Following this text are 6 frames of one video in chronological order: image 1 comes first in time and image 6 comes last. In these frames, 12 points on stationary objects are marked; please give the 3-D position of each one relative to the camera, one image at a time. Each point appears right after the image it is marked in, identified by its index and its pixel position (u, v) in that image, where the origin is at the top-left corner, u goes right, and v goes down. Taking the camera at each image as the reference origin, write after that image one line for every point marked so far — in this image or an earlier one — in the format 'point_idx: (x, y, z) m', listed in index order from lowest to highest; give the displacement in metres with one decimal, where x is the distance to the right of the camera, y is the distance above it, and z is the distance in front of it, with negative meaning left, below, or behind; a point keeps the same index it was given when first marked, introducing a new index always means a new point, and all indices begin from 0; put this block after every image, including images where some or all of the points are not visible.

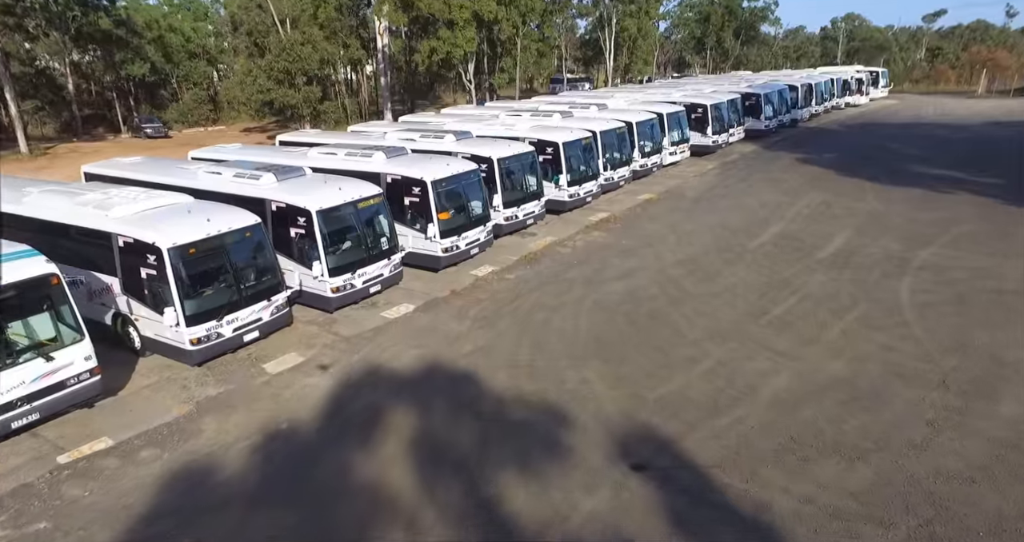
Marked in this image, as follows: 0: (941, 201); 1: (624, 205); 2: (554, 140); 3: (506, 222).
0: (+11.5, +1.9, +18.0) m
1: (+3.1, +1.8, +18.9) m
2: (+1.0, +3.3, +16.8) m
3: (-0.2, +1.1, +15.4) m
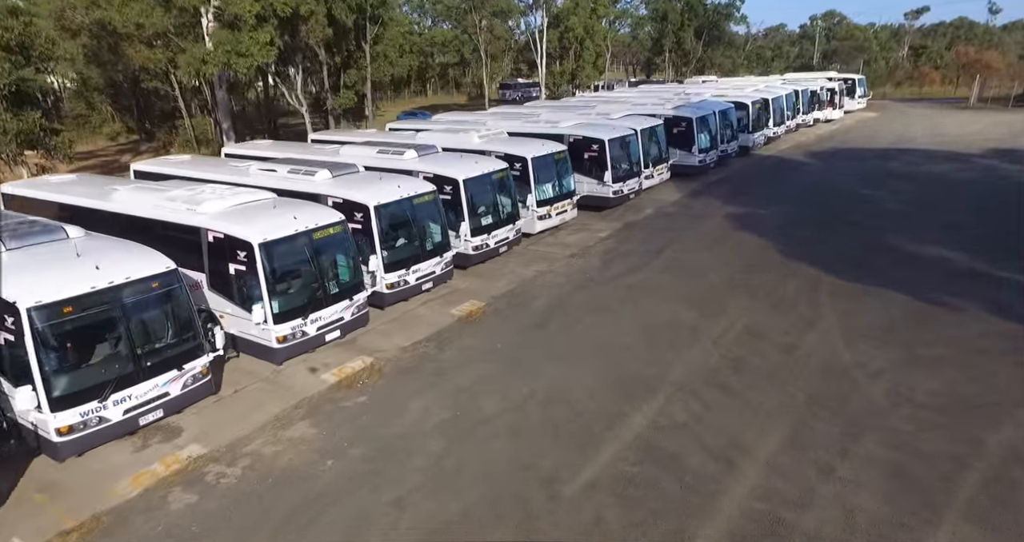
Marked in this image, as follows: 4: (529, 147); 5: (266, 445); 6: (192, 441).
0: (+6.8, -0.9, +10.4) m
1: (-1.6, -1.0, +11.1) m
2: (-3.7, +0.4, +9.0) m
3: (-4.8, -1.8, +7.6) m
4: (+0.4, +2.9, +15.7) m
5: (-2.9, -2.1, +7.9) m
6: (-3.8, -2.0, +8.1) m
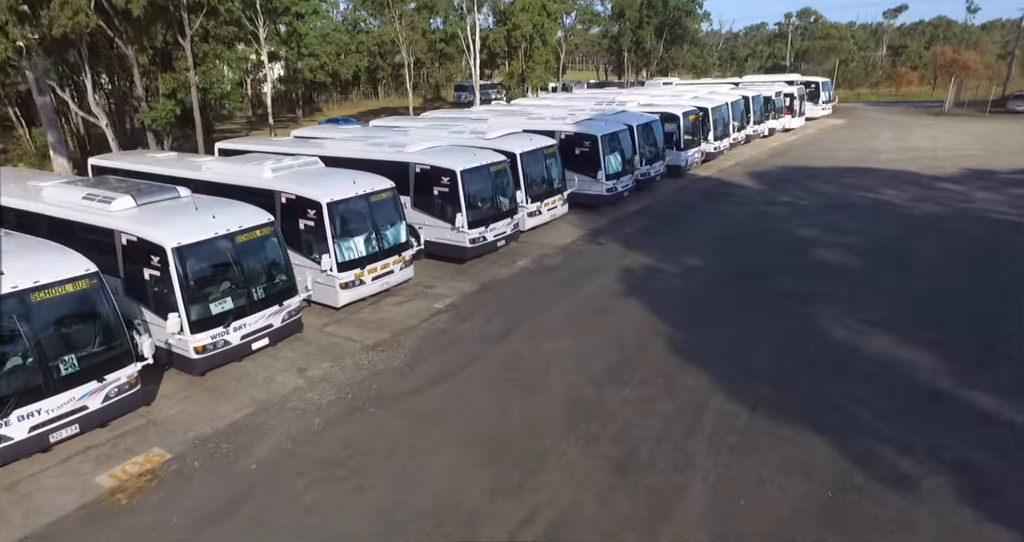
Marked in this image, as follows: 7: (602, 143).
0: (+3.4, -2.4, +5.9) m
1: (-5.0, -2.6, +6.4) m
2: (-7.1, -1.1, +4.3) m
3: (-8.2, -3.3, +2.8) m
4: (-3.2, +1.4, +11.1) m
5: (-6.3, -3.7, +3.2) m
6: (-7.2, -3.6, +3.3) m
7: (+2.4, +3.5, +18.1) m
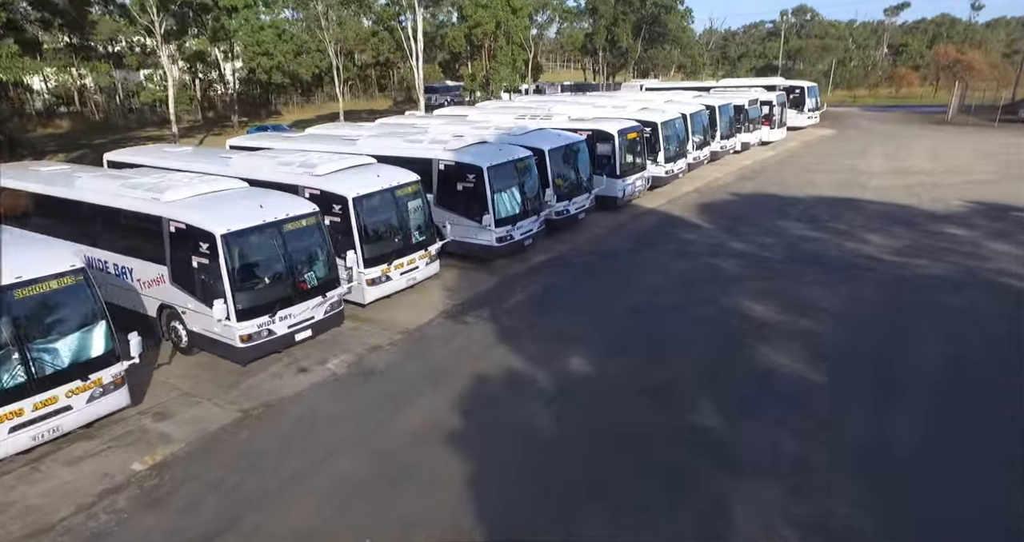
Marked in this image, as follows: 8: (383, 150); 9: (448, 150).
0: (+0.4, -4.0, +1.2) m
1: (-8.0, -4.2, +1.7) m
2: (-10.0, -2.7, -0.4) m
3: (-11.1, -4.9, -1.8) m
4: (-6.1, -0.2, +6.4) m
5: (-9.2, -5.3, -1.5) m
6: (-10.1, -5.2, -1.3) m
7: (-0.5, +1.9, +13.4) m
8: (-2.9, +2.7, +14.7) m
9: (-1.3, +2.5, +13.8) m
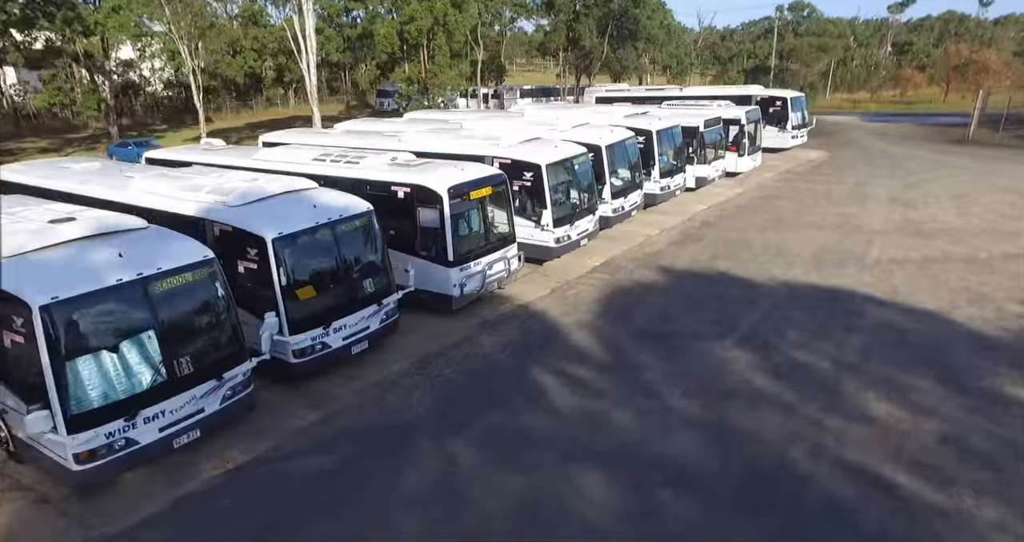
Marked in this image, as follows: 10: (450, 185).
0: (-3.5, -6.5, -6.0) m
1: (-11.9, -6.6, -5.5) m
2: (-13.9, -5.2, -7.6) m
3: (-15.1, -7.4, -9.1) m
4: (-10.0, -2.6, -0.9) m
5: (-13.2, -7.7, -8.7) m
6: (-14.1, -7.6, -8.5) m
7: (-4.4, -0.5, +6.1) m
8: (-6.8, +0.3, +7.5) m
9: (-5.2, +0.1, +6.6) m
10: (-1.0, +1.4, +10.7) m
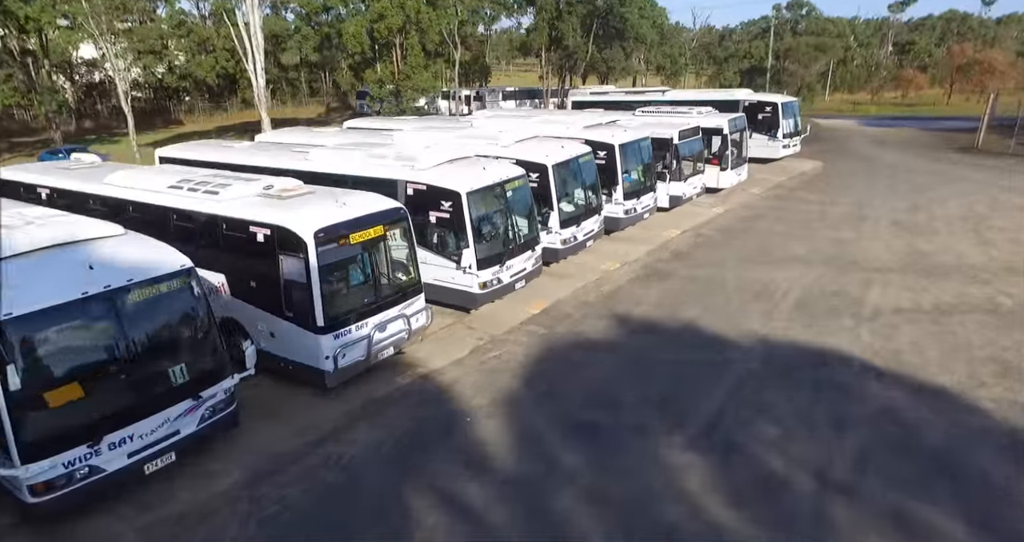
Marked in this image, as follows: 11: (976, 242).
0: (-4.9, -7.4, -8.6) m
1: (-13.3, -7.5, -8.1) m
2: (-15.3, -6.0, -10.3) m
3: (-16.5, -8.2, -11.7) m
4: (-11.4, -3.5, -3.5) m
5: (-14.6, -8.6, -11.4) m
6: (-15.5, -8.5, -11.2) m
7: (-5.8, -1.4, +3.5) m
8: (-8.2, -0.6, +4.8) m
9: (-6.6, -0.8, +3.9) m
10: (-2.4, +0.5, +8.1) m
11: (+9.9, +0.7, +14.1) m
